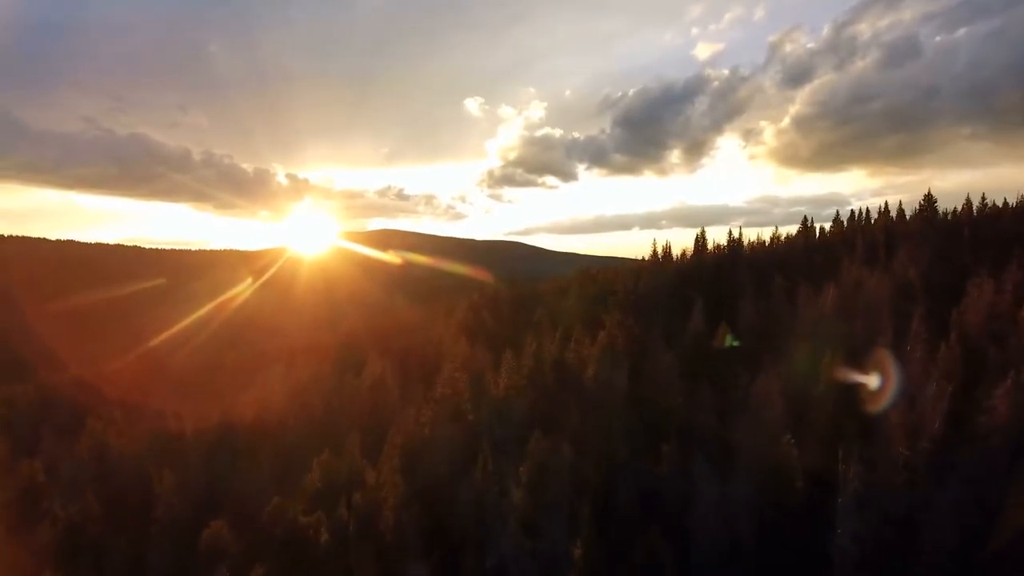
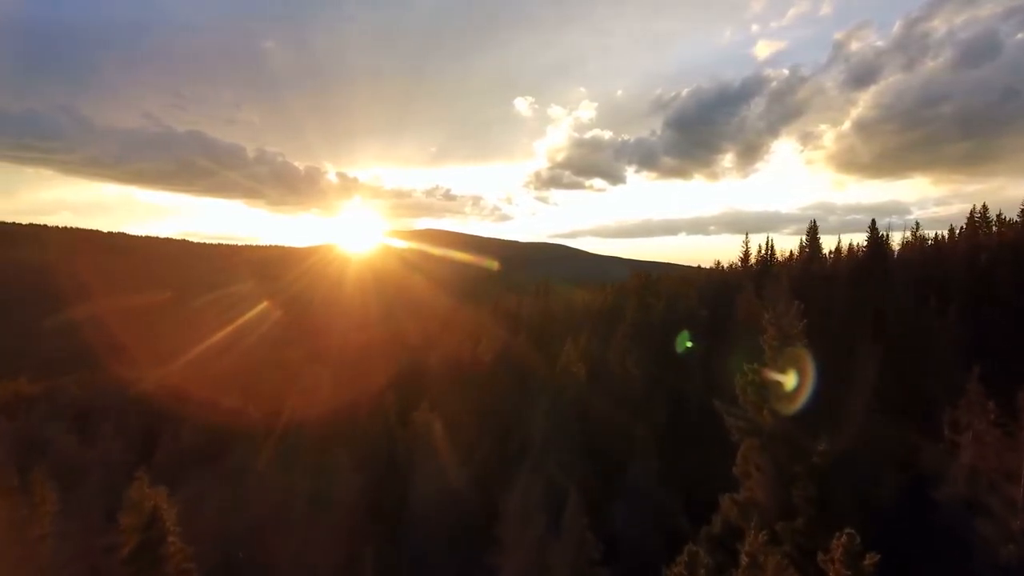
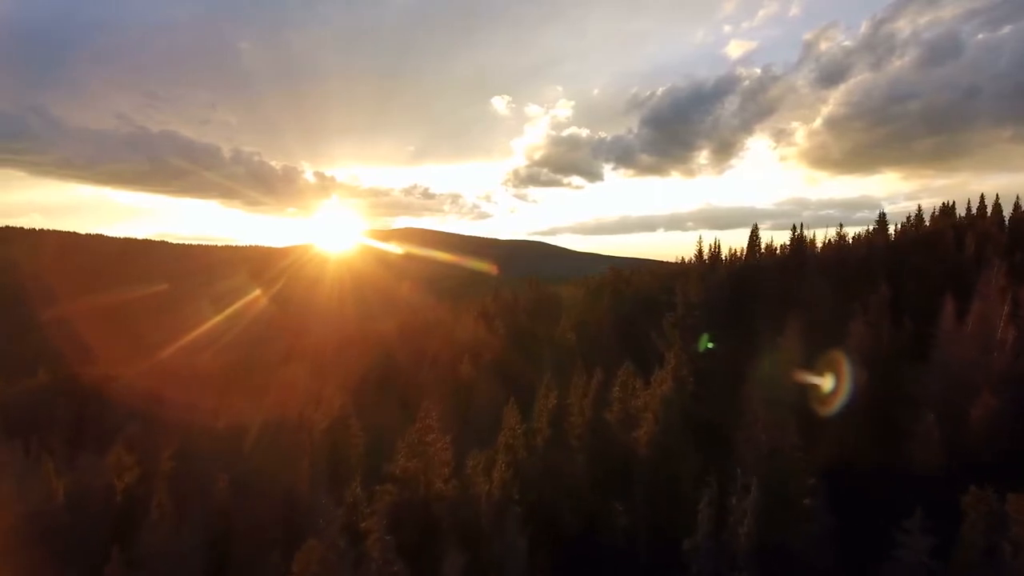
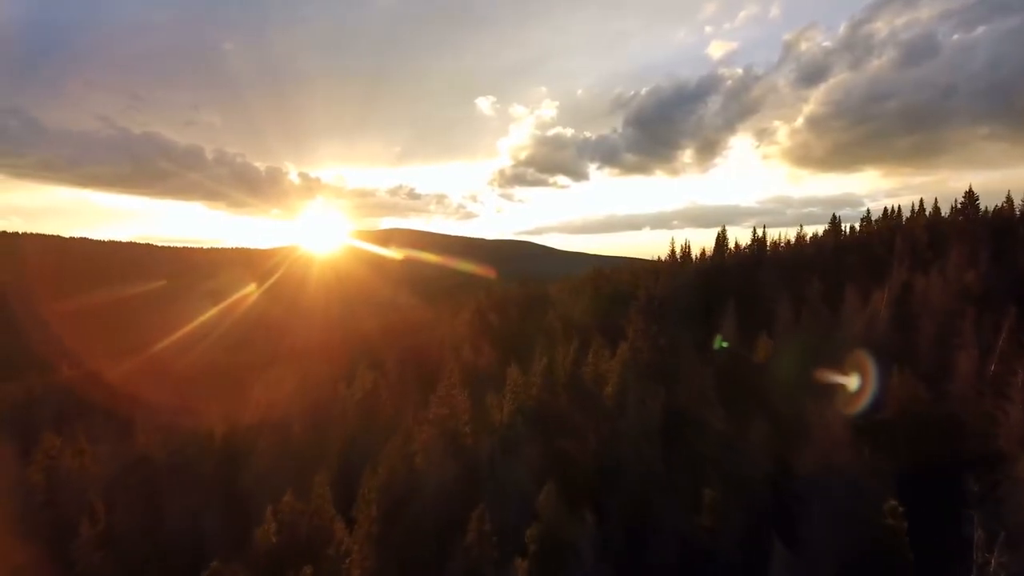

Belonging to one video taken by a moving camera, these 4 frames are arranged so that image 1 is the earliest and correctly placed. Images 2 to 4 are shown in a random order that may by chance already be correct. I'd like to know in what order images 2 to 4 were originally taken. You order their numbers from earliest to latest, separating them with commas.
4, 3, 2
